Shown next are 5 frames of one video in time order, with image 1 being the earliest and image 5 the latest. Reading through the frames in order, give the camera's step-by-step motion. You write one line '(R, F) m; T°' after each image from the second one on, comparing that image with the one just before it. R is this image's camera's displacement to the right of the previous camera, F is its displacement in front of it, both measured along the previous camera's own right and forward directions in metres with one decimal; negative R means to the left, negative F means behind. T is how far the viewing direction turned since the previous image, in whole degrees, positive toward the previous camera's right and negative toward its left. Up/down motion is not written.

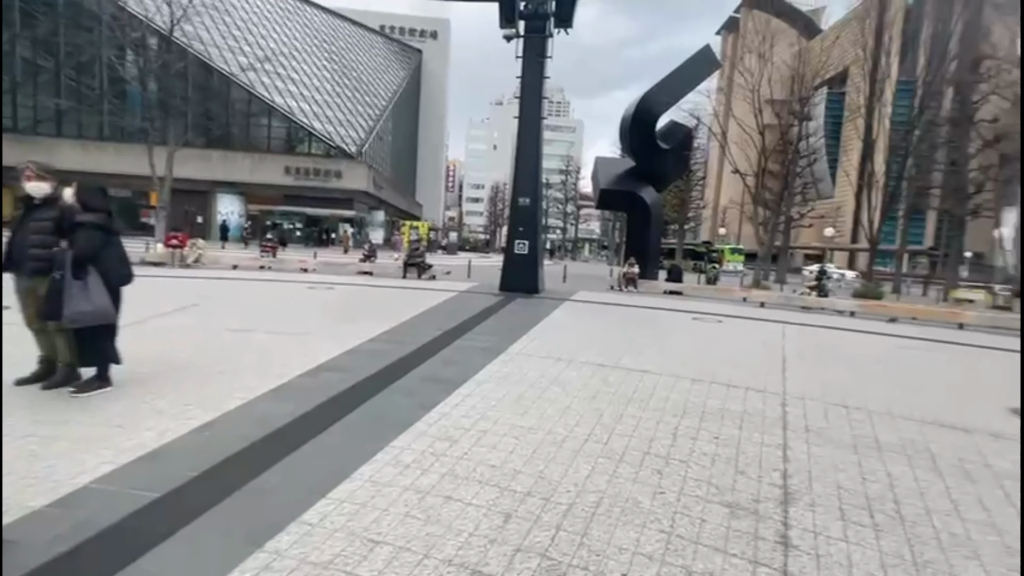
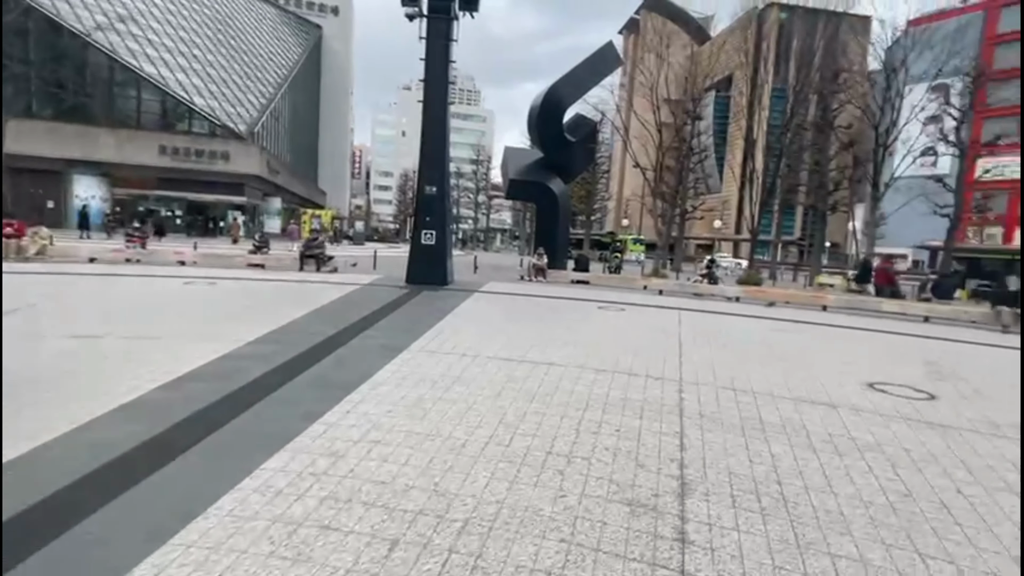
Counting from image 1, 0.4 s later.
(+0.2, +0.3) m; +10°
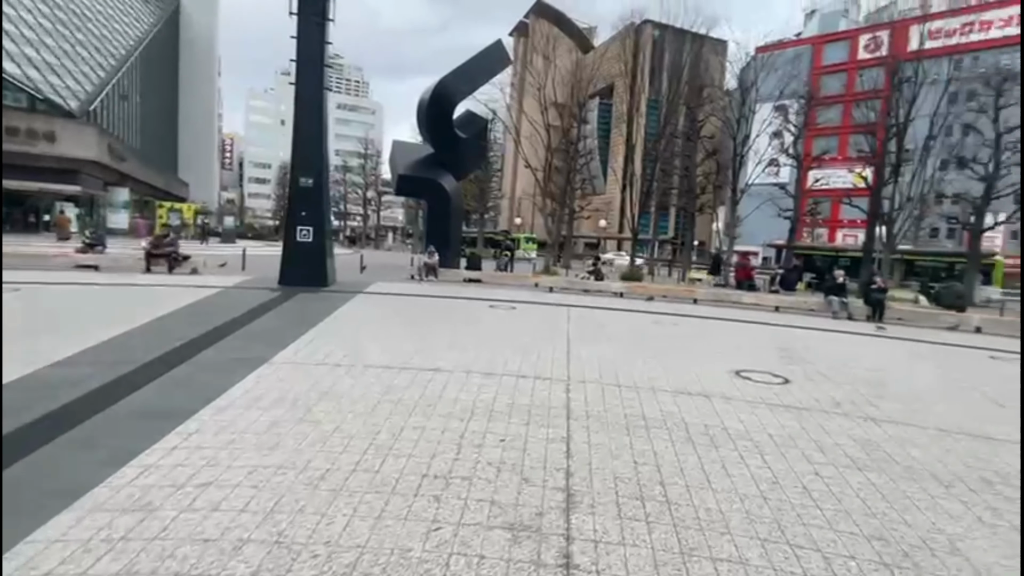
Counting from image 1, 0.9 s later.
(+0.2, +0.4) m; +12°
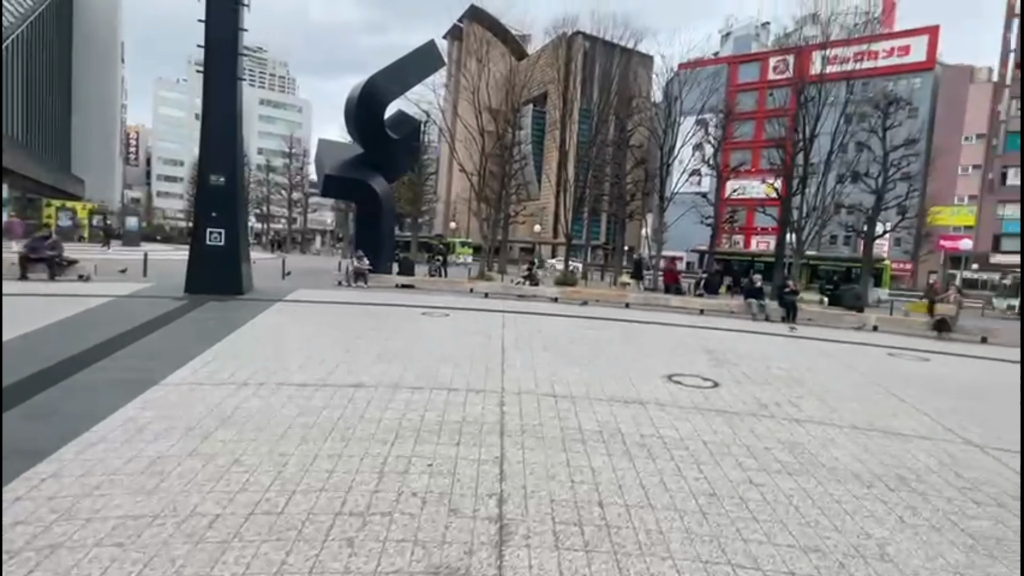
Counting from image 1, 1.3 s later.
(+0.1, +0.3) m; +8°
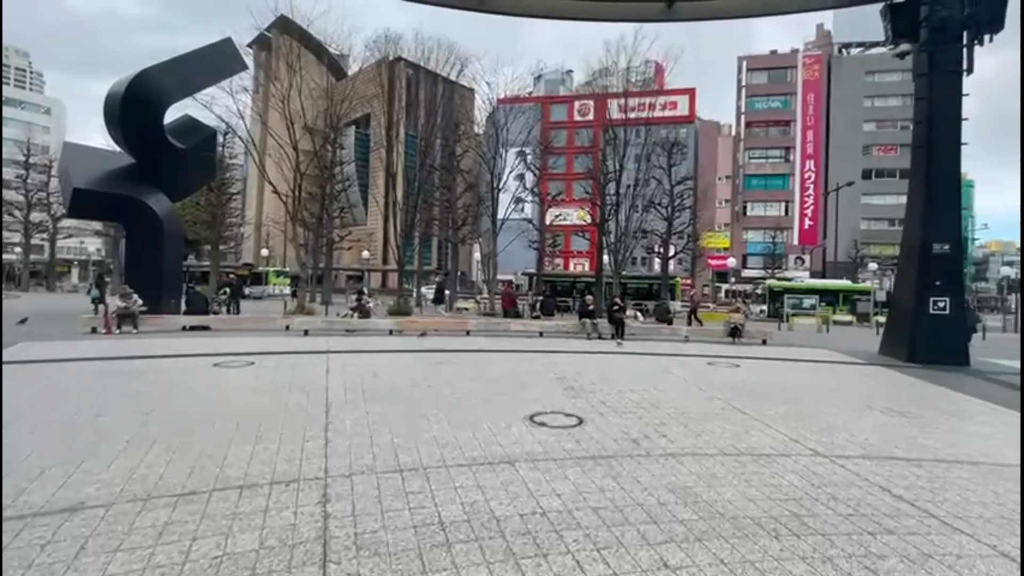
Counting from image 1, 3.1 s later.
(0.0, +1.2) m; +20°
